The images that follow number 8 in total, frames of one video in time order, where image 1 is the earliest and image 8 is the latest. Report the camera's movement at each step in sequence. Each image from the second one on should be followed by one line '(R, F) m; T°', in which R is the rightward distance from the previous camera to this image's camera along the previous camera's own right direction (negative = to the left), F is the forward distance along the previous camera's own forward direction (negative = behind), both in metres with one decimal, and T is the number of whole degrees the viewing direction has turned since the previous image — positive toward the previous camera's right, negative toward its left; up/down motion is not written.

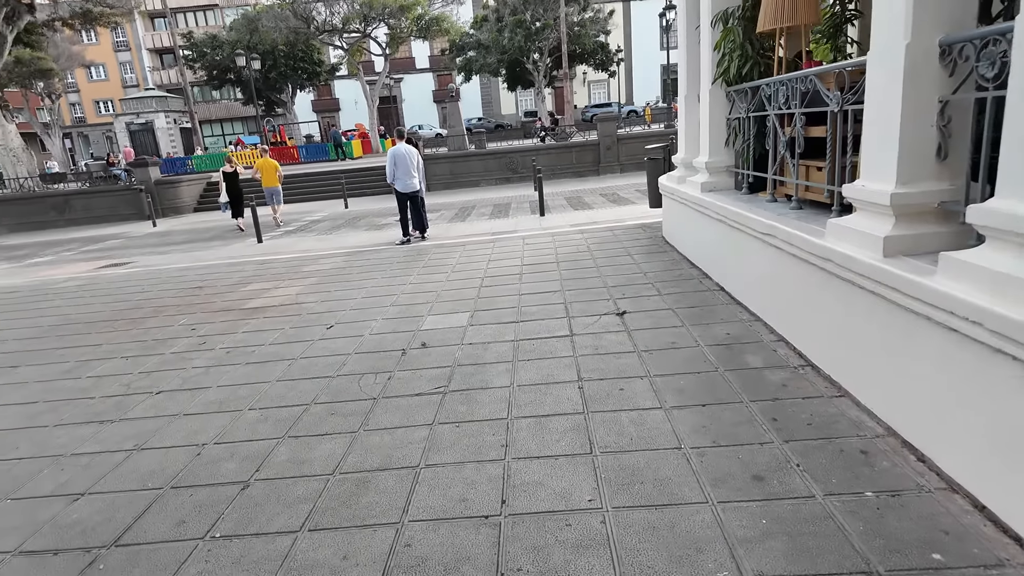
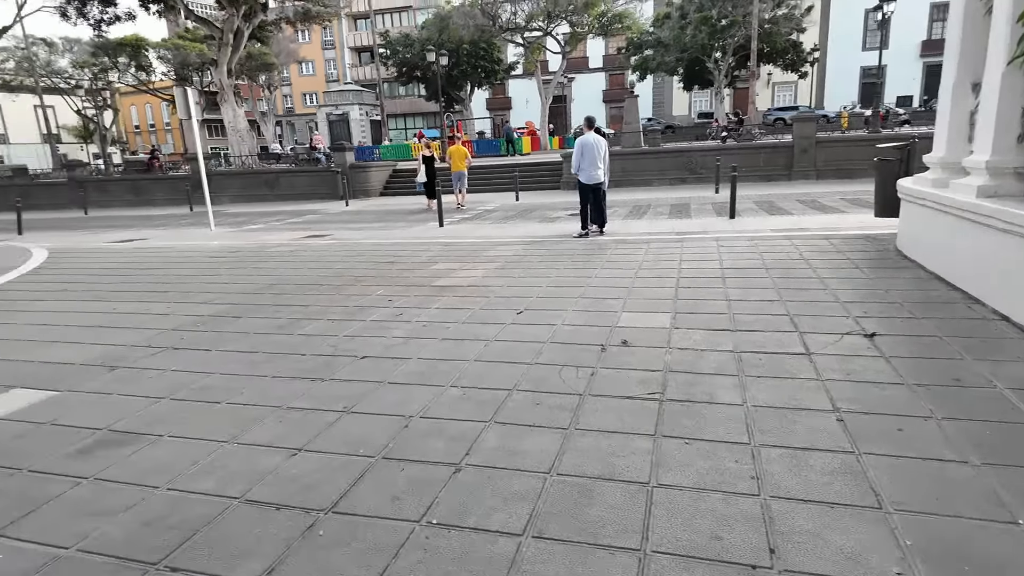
(-0.5, +0.3) m; -14°
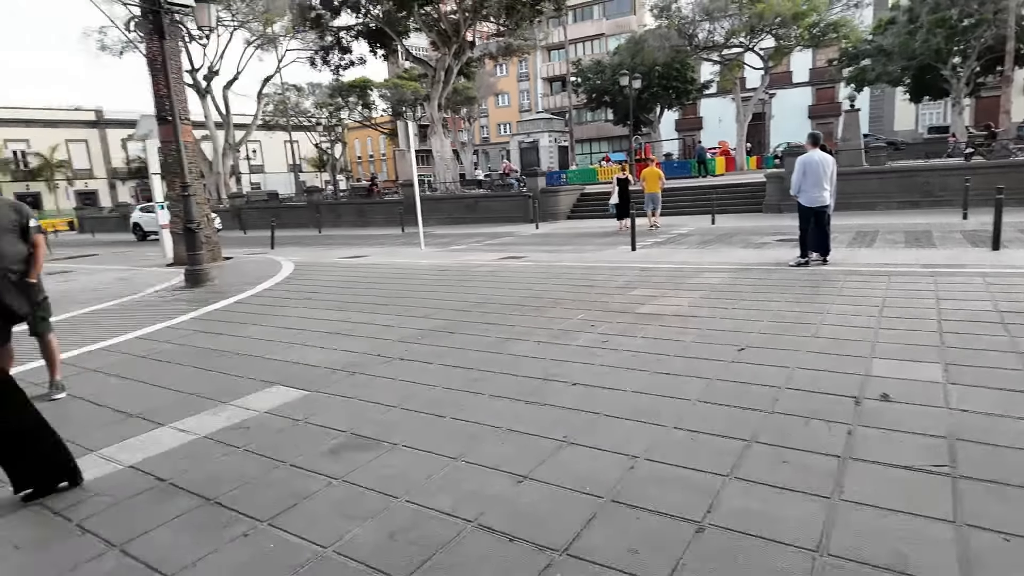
(-0.3, +0.1) m; -17°
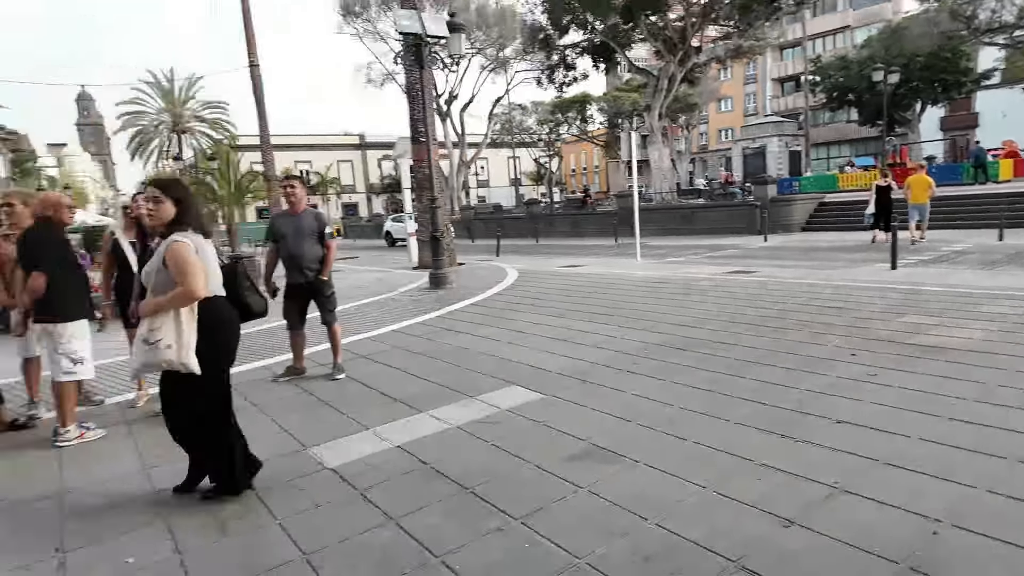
(-0.2, 0.0) m; -20°
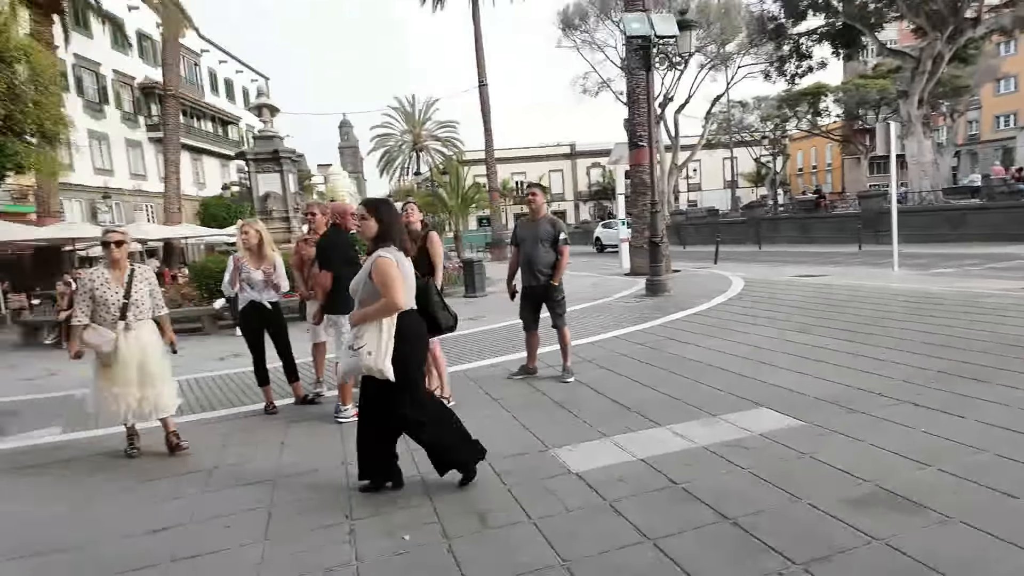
(-0.3, +0.1) m; -19°
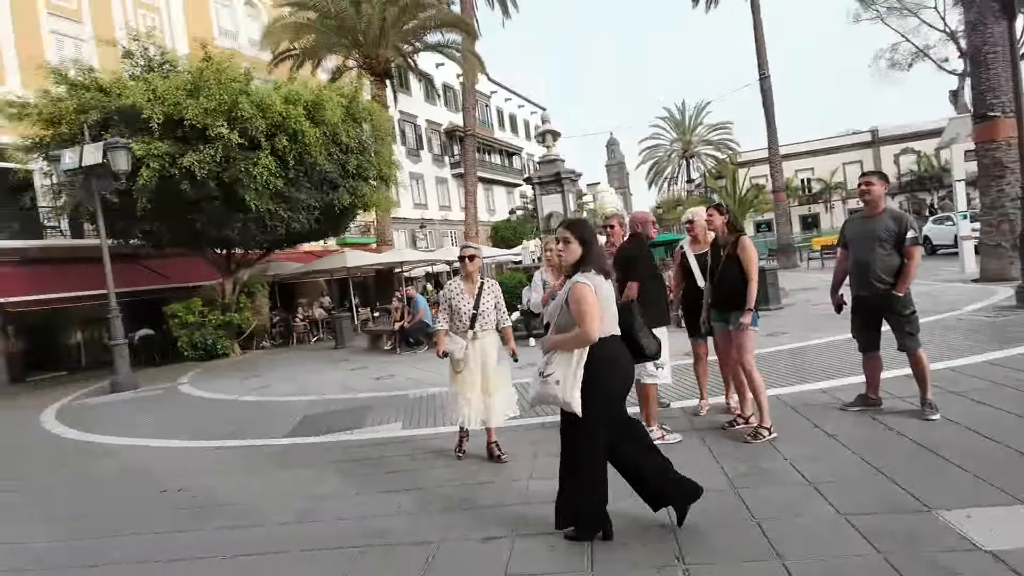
(-0.4, +0.3) m; -25°
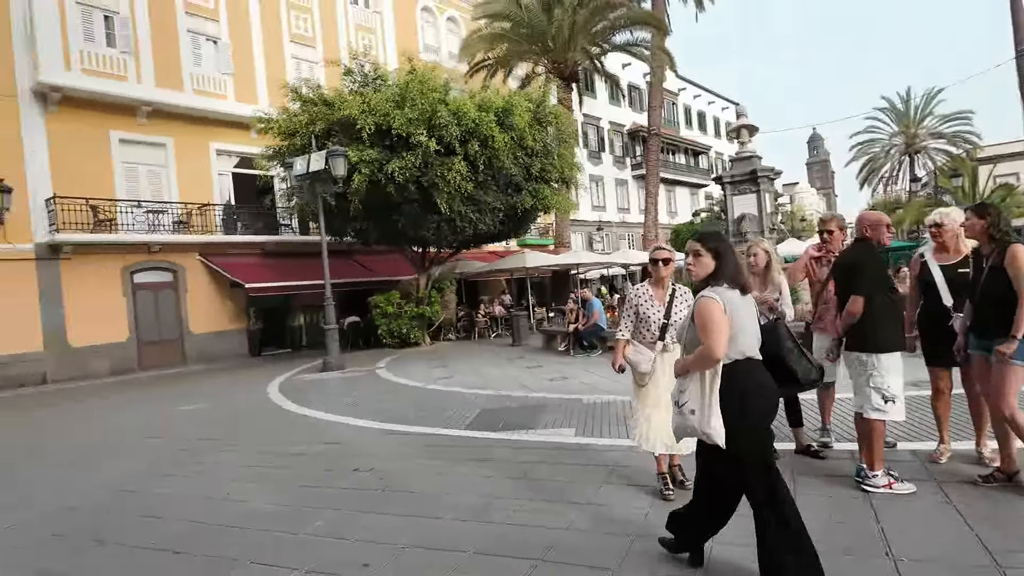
(-0.1, +0.2) m; -17°
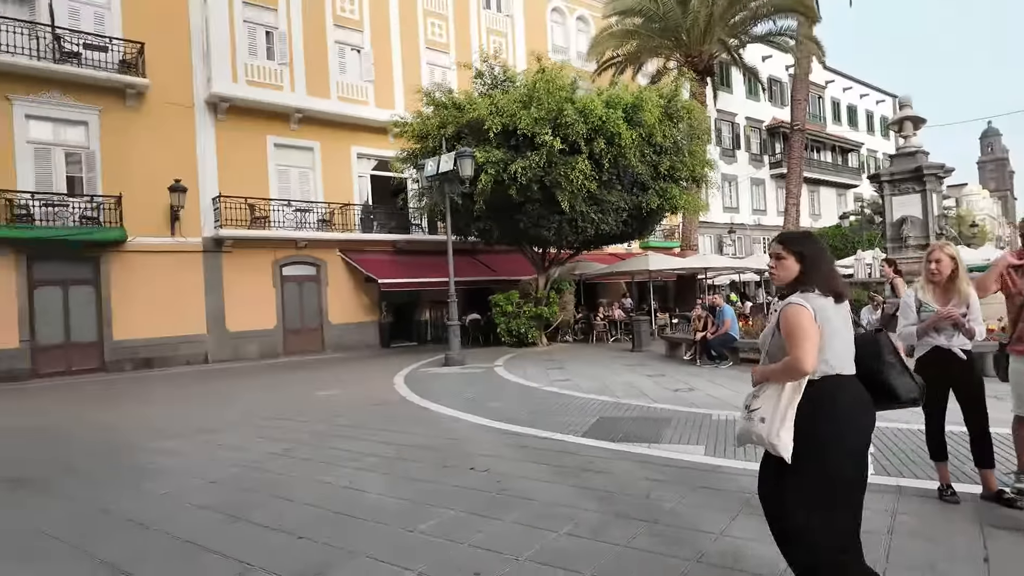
(0.0, +0.2) m; -11°
